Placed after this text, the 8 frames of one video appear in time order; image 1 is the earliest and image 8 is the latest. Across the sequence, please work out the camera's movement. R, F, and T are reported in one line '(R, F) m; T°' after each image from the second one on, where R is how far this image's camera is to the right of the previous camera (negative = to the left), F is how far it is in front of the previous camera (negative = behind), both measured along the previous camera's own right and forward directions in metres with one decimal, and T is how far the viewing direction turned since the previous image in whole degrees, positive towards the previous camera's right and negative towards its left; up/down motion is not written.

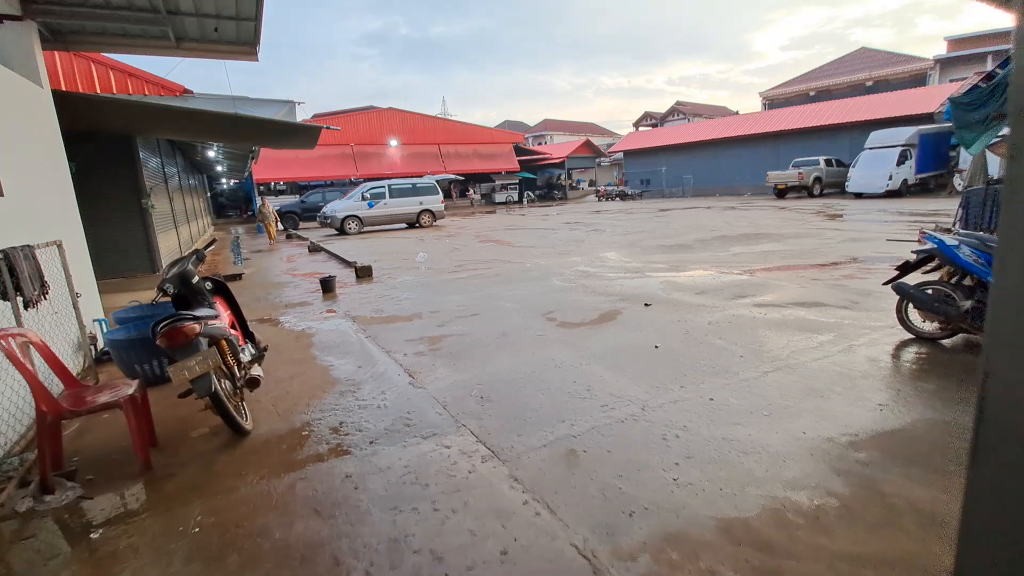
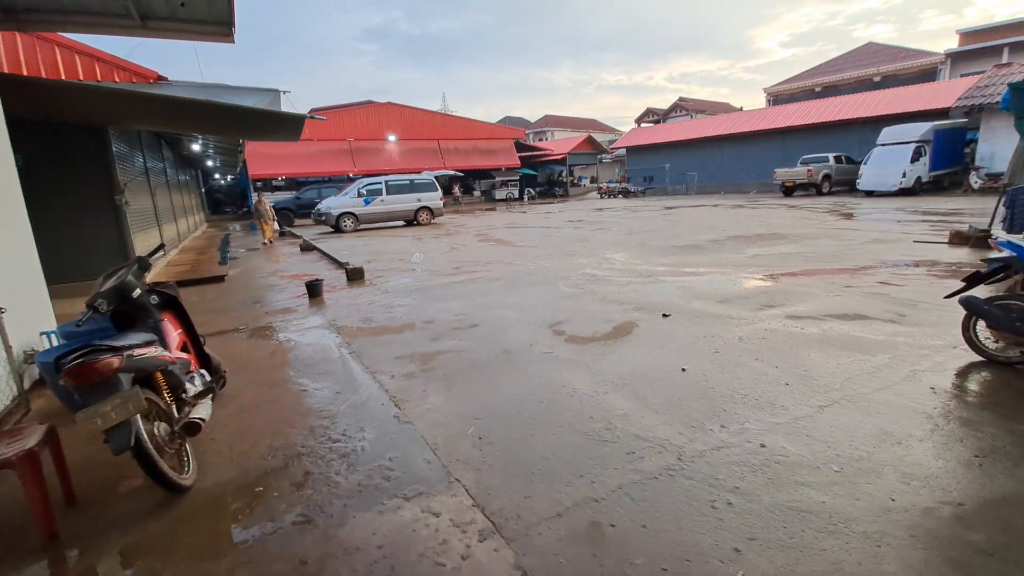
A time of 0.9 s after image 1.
(0.0, +0.6) m; 0°
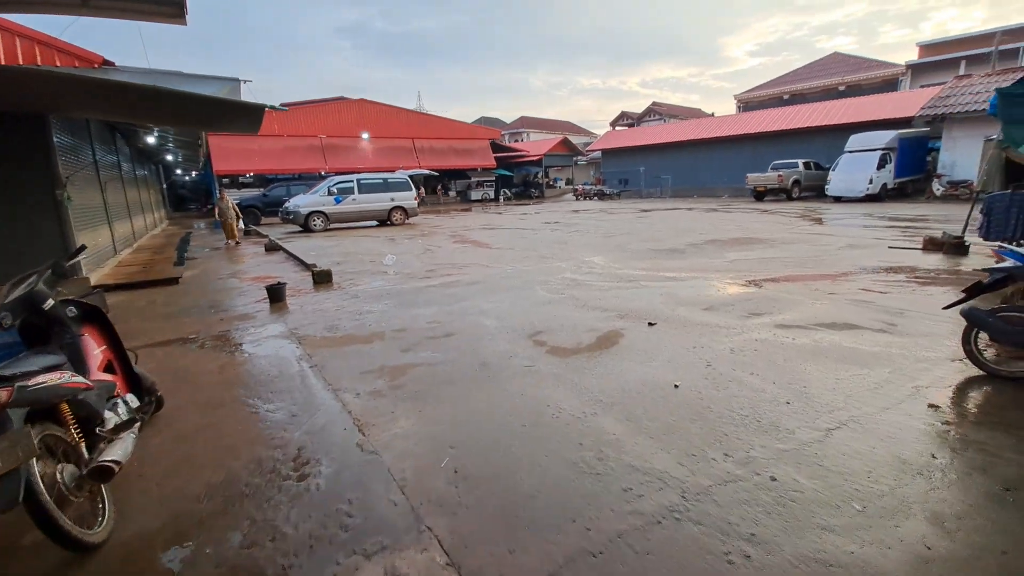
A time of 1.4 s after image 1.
(0.0, +0.3) m; +3°
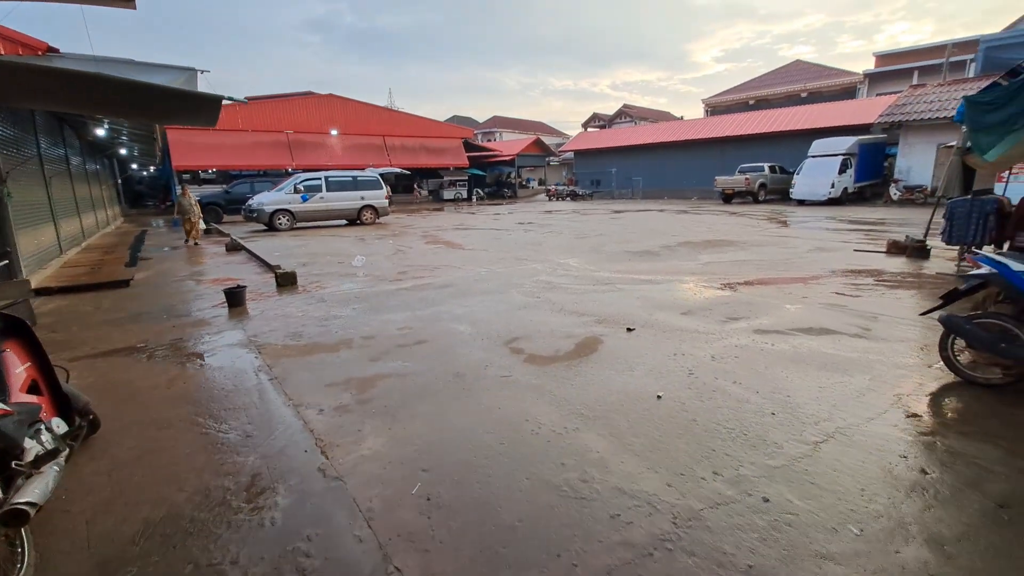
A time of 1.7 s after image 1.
(0.0, +0.2) m; +3°
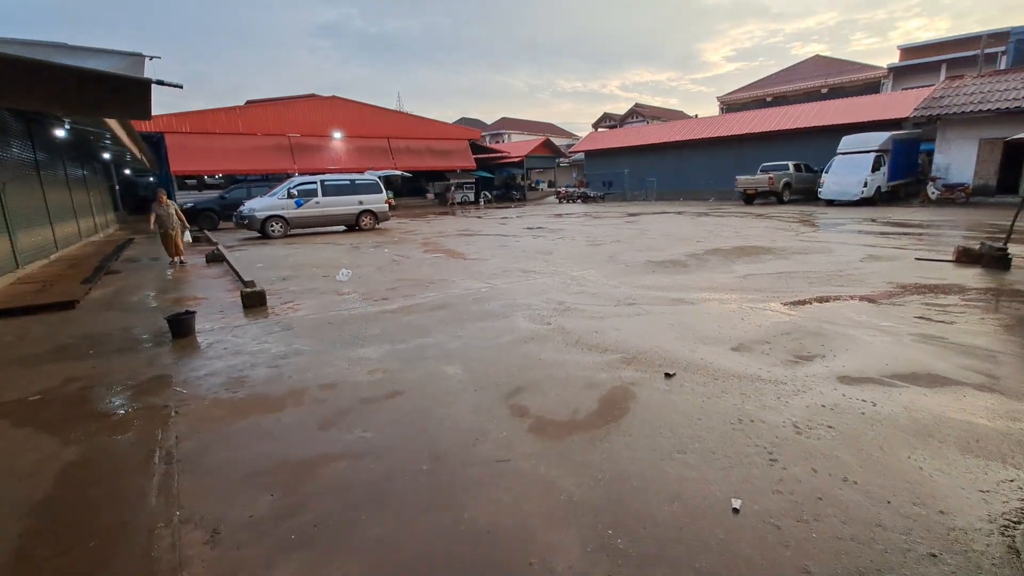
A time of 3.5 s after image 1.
(+0.1, +1.1) m; -1°
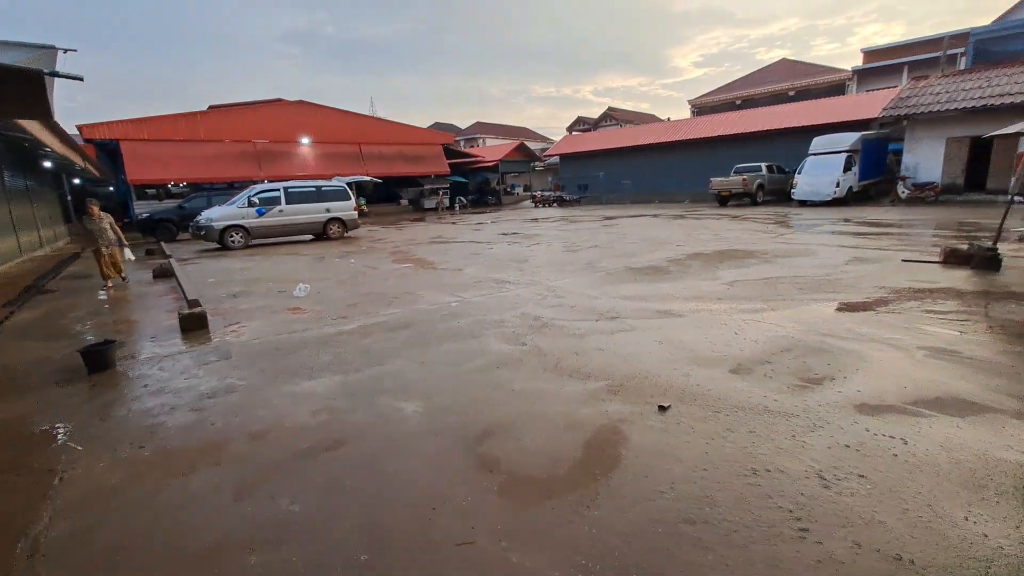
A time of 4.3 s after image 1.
(+0.1, +0.5) m; +3°
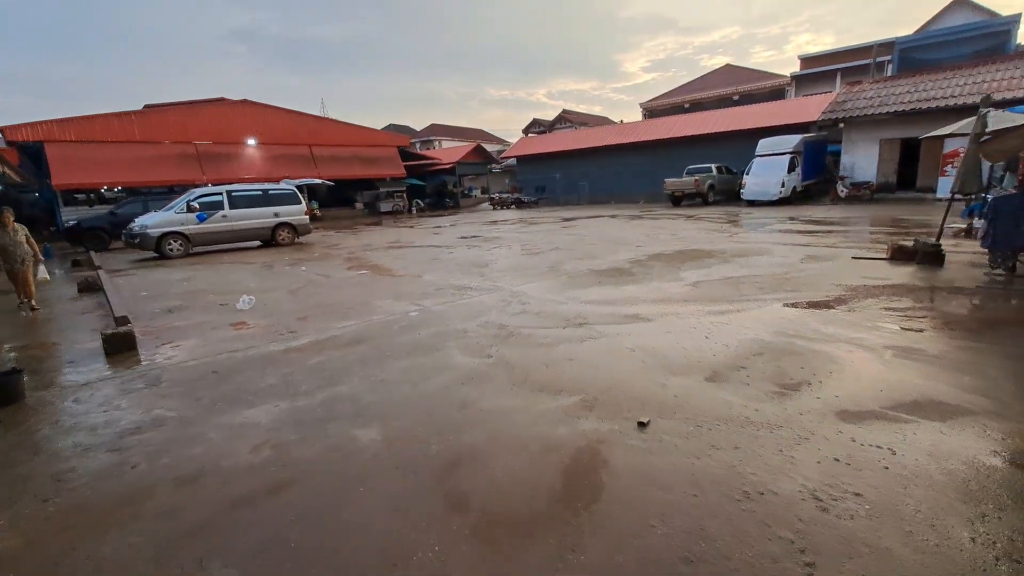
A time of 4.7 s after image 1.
(0.0, +0.3) m; +5°
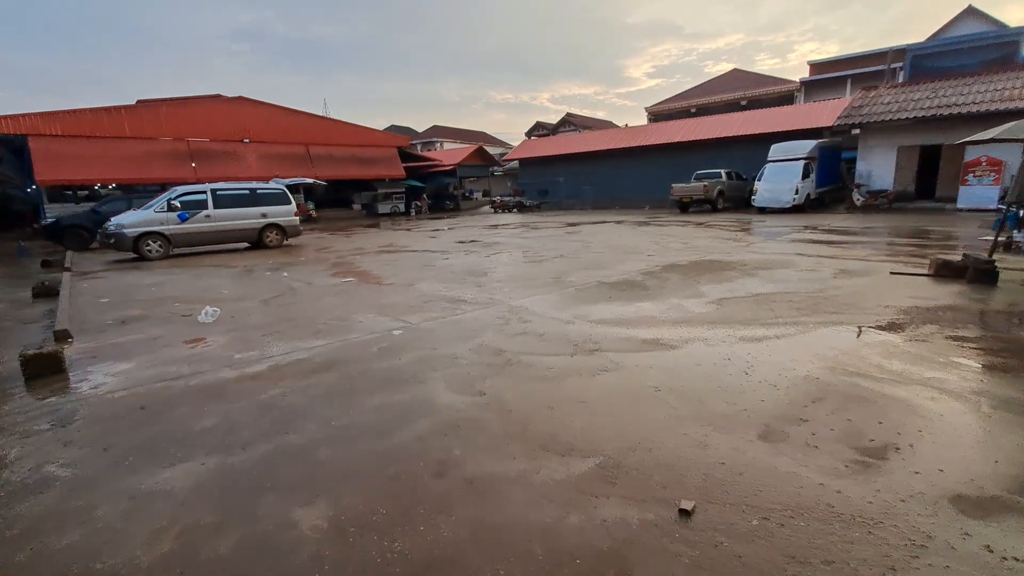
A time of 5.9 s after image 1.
(0.0, +0.8) m; 0°
